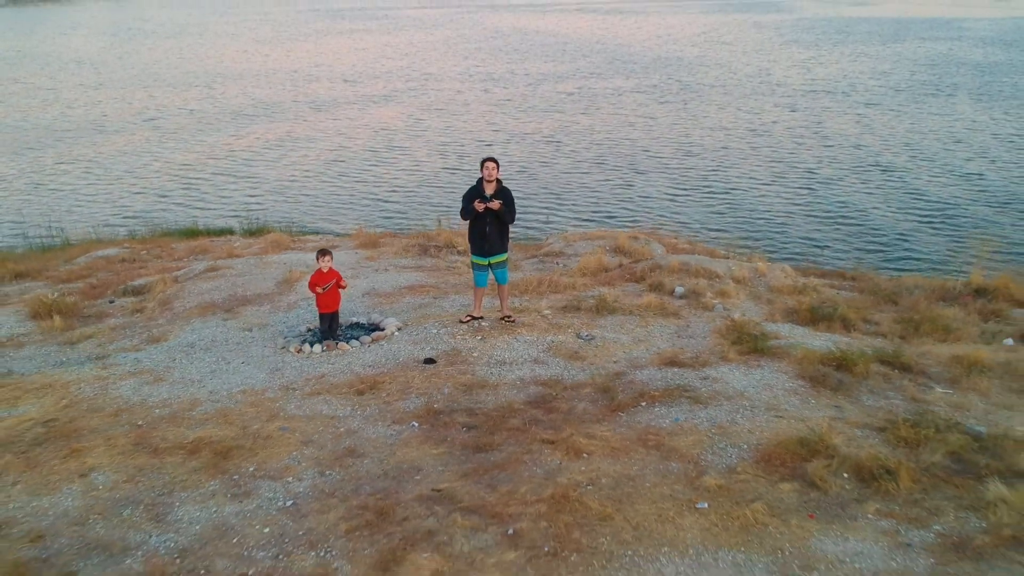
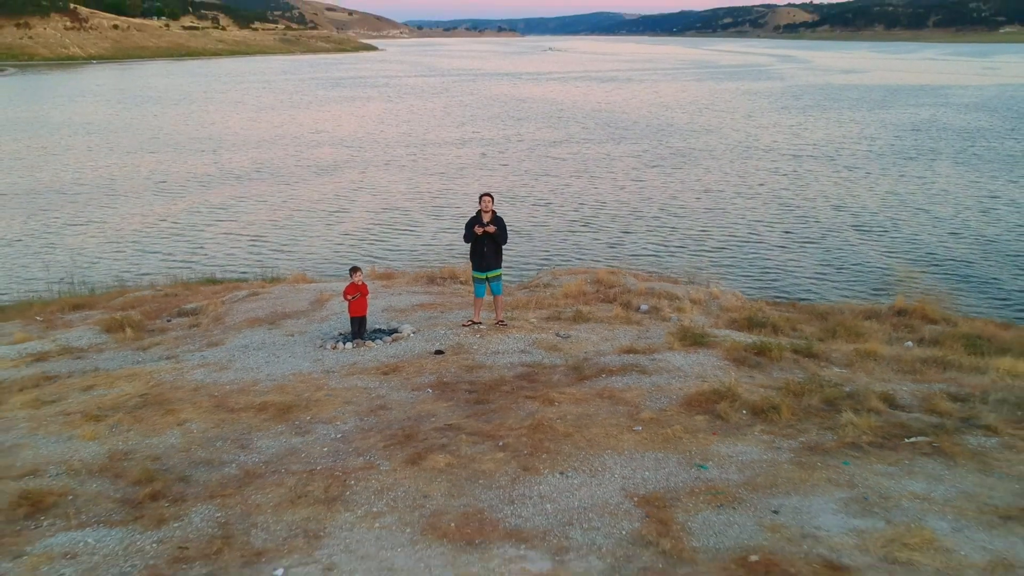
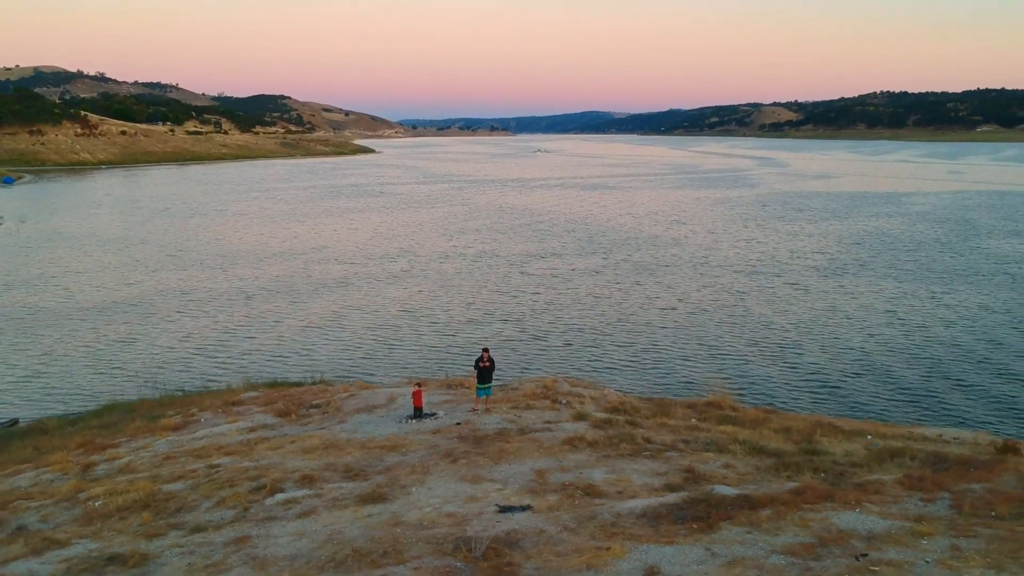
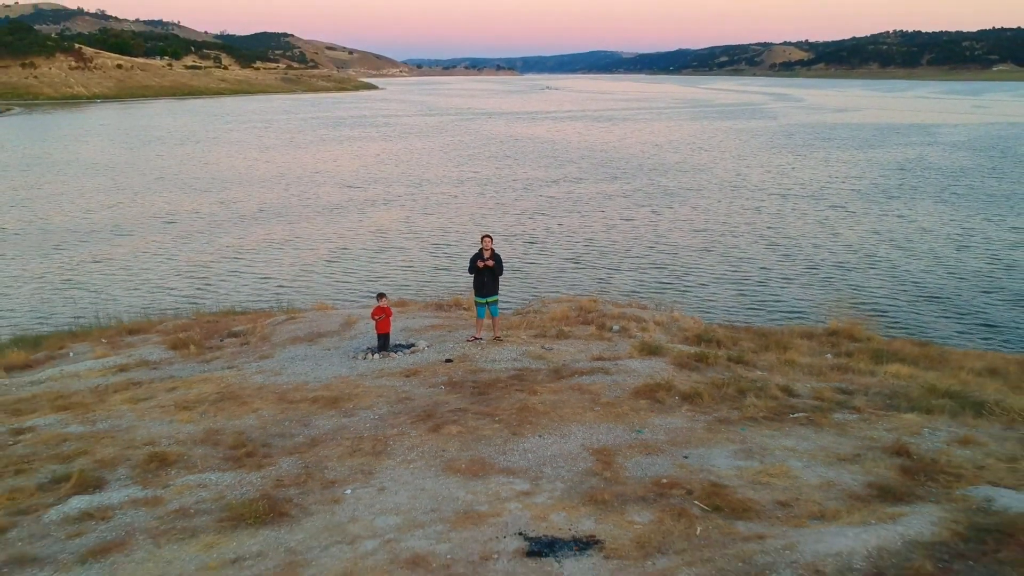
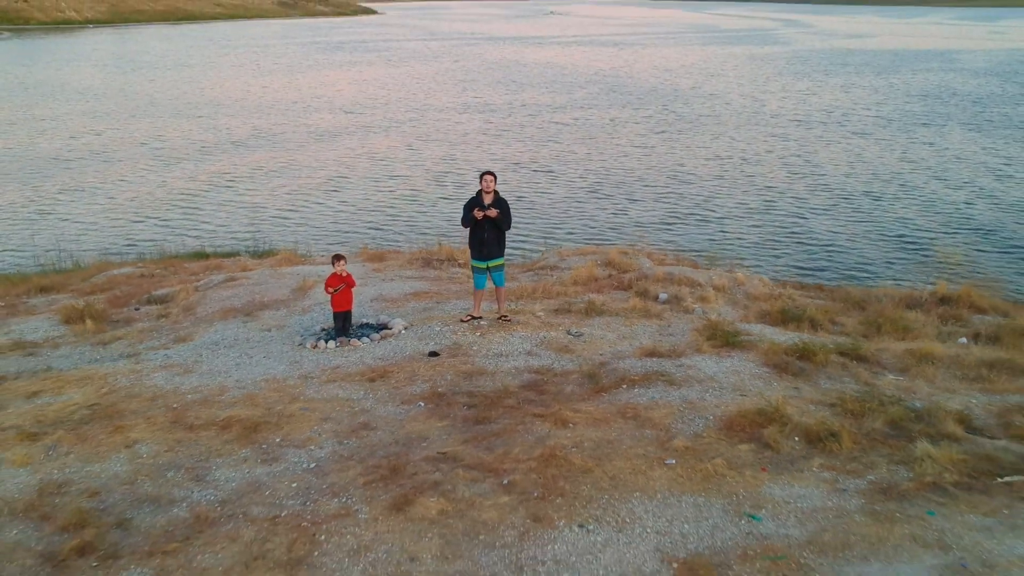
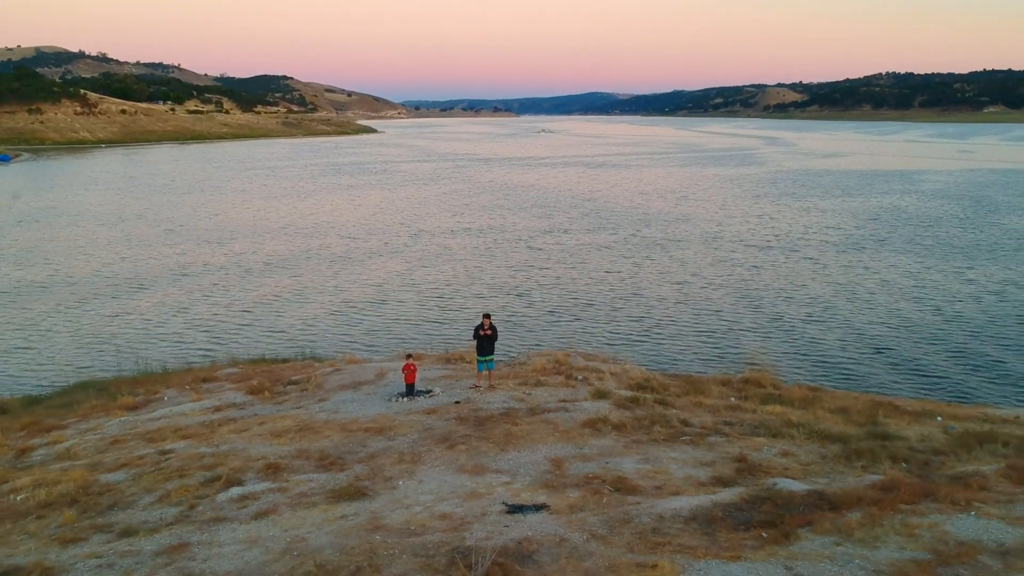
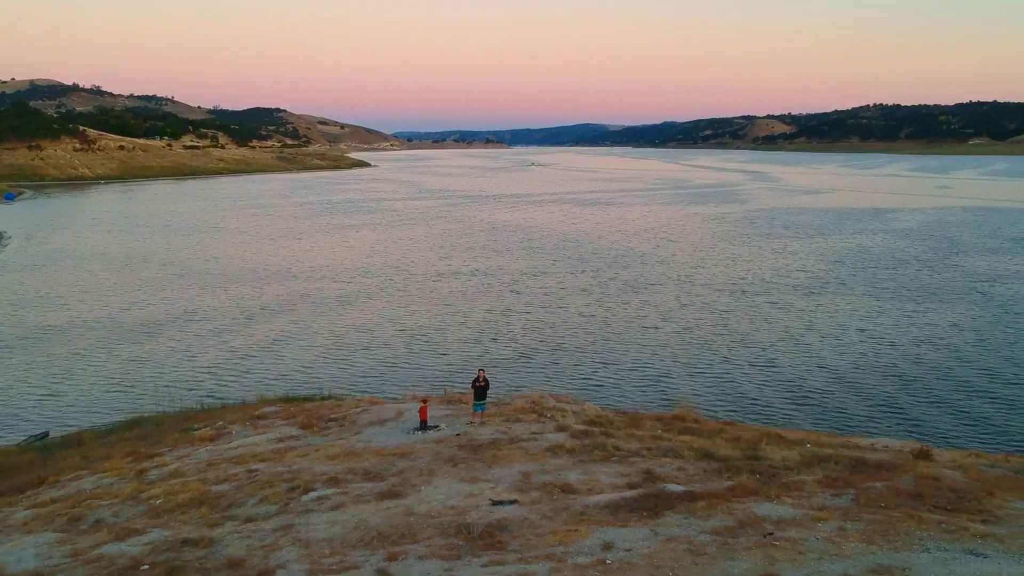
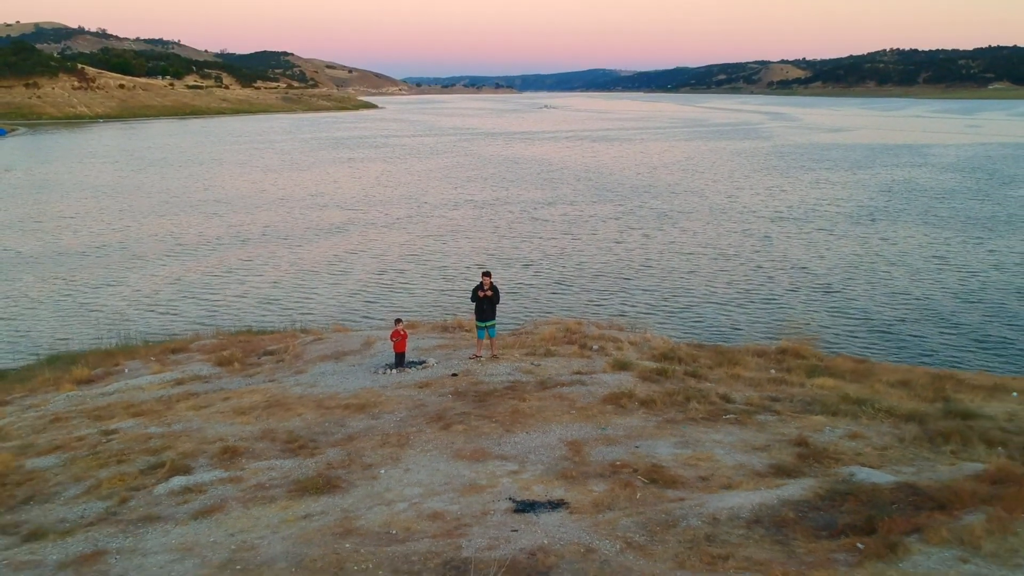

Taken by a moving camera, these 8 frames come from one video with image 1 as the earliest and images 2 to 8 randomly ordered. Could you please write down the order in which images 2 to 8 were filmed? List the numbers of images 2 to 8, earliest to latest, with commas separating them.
5, 2, 4, 8, 6, 3, 7
